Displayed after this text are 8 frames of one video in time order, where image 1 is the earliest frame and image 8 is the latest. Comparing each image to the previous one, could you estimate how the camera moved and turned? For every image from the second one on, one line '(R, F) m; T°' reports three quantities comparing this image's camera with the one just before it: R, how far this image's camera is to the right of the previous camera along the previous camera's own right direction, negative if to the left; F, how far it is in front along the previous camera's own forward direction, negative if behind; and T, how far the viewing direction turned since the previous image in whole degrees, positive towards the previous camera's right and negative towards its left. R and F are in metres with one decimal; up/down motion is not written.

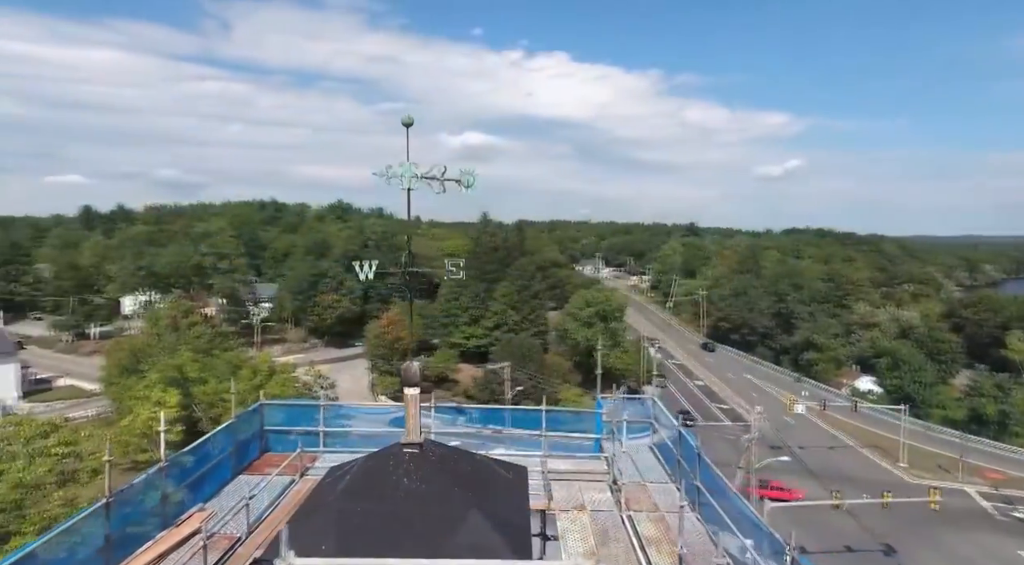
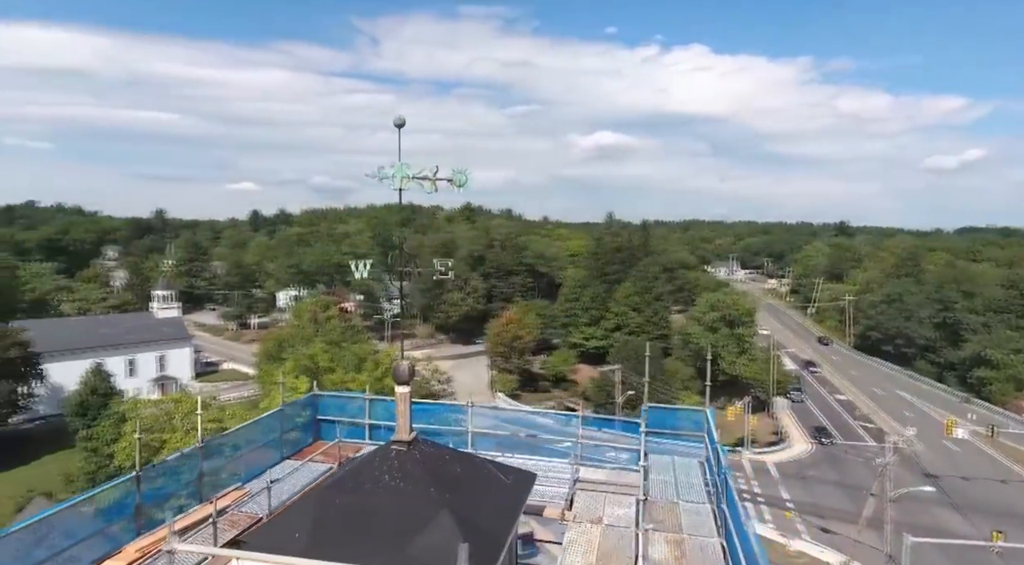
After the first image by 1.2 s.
(+1.9, +0.1) m; -13°
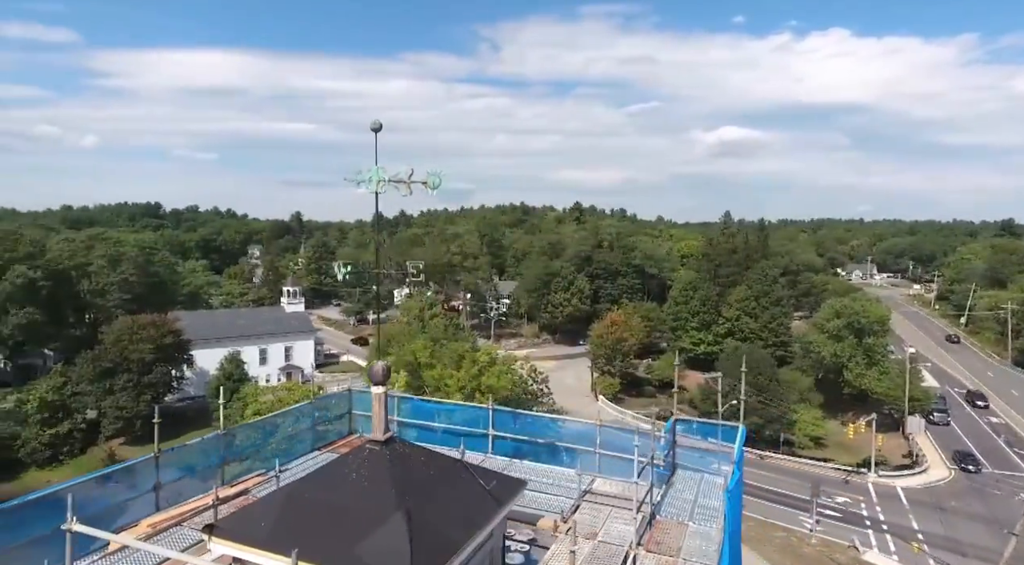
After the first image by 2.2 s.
(+2.0, +0.2) m; -12°
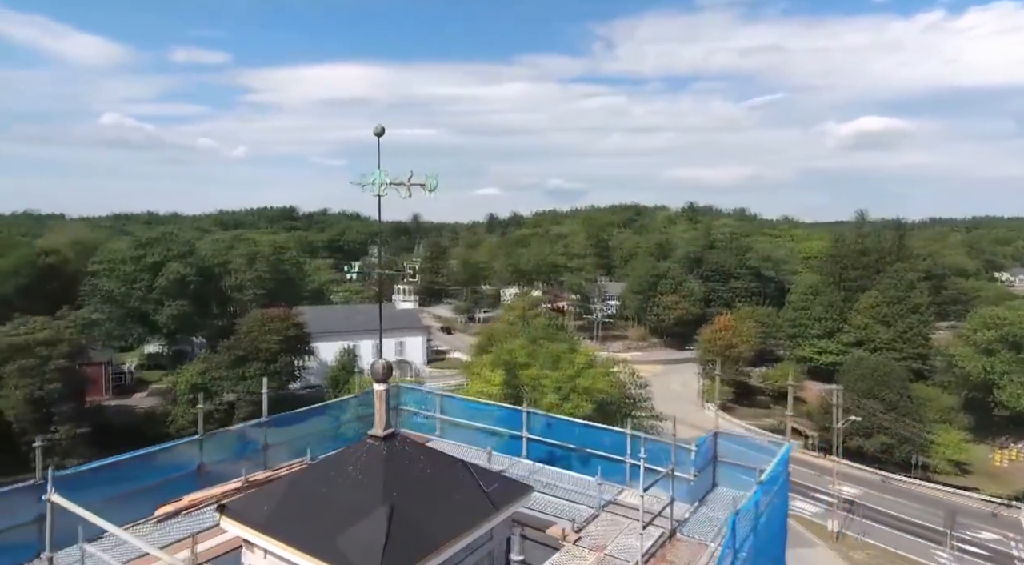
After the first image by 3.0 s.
(+1.7, +0.3) m; -11°
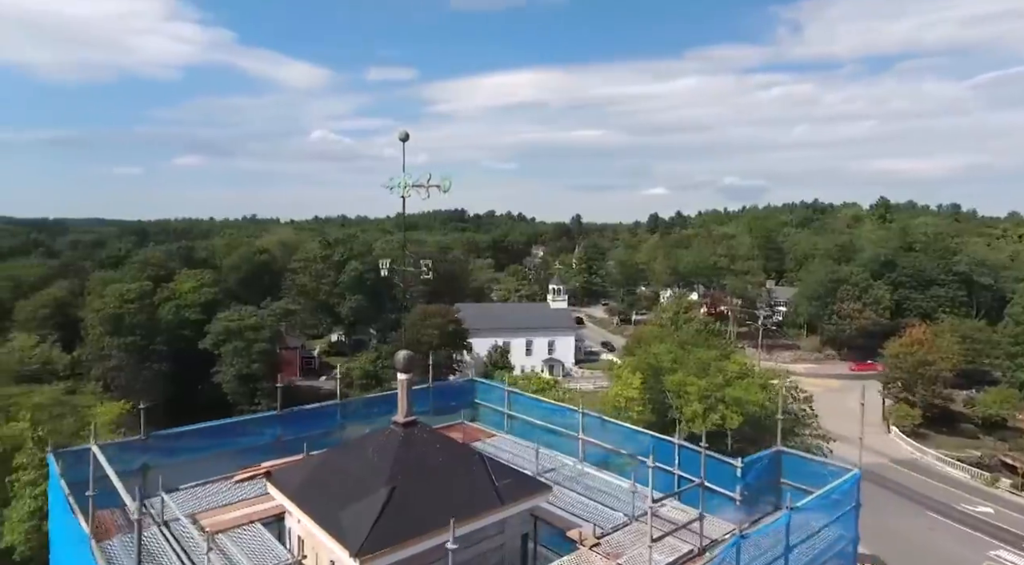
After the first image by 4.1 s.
(+2.3, +0.3) m; -17°
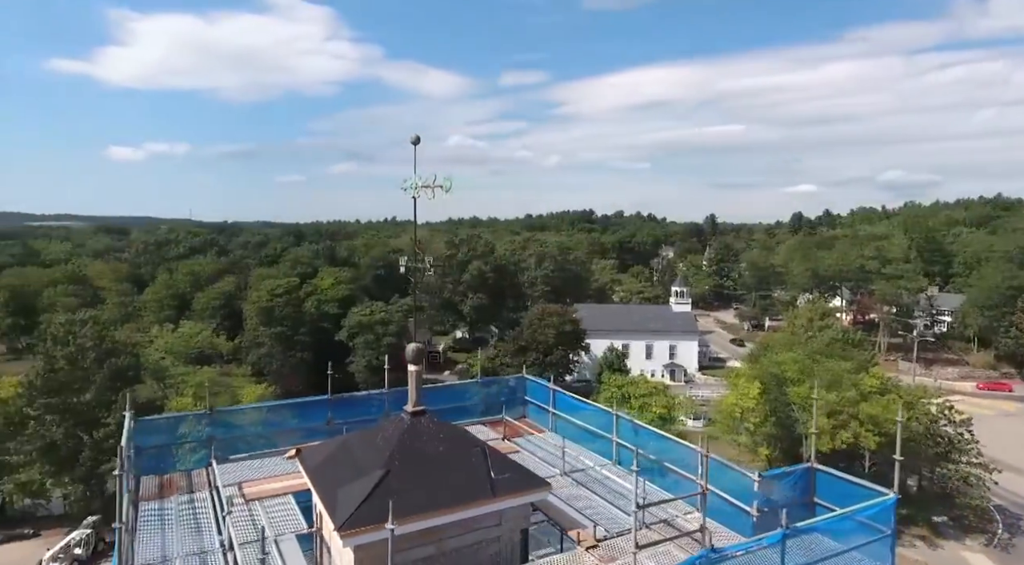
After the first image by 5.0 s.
(+2.1, +0.2) m; -13°
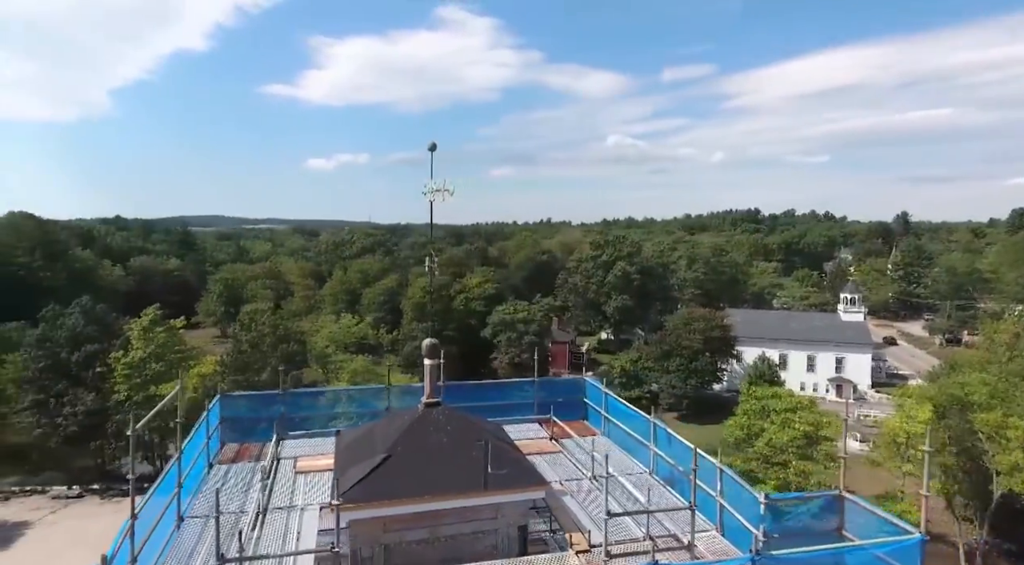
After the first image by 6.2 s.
(+2.5, +0.5) m; -16°
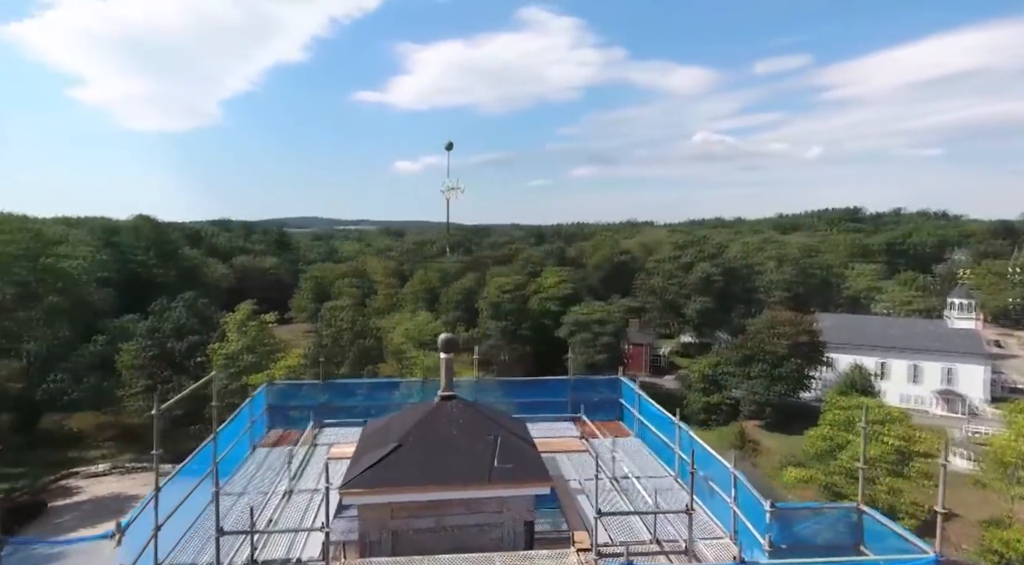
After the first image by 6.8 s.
(+1.2, +0.2) m; -8°
